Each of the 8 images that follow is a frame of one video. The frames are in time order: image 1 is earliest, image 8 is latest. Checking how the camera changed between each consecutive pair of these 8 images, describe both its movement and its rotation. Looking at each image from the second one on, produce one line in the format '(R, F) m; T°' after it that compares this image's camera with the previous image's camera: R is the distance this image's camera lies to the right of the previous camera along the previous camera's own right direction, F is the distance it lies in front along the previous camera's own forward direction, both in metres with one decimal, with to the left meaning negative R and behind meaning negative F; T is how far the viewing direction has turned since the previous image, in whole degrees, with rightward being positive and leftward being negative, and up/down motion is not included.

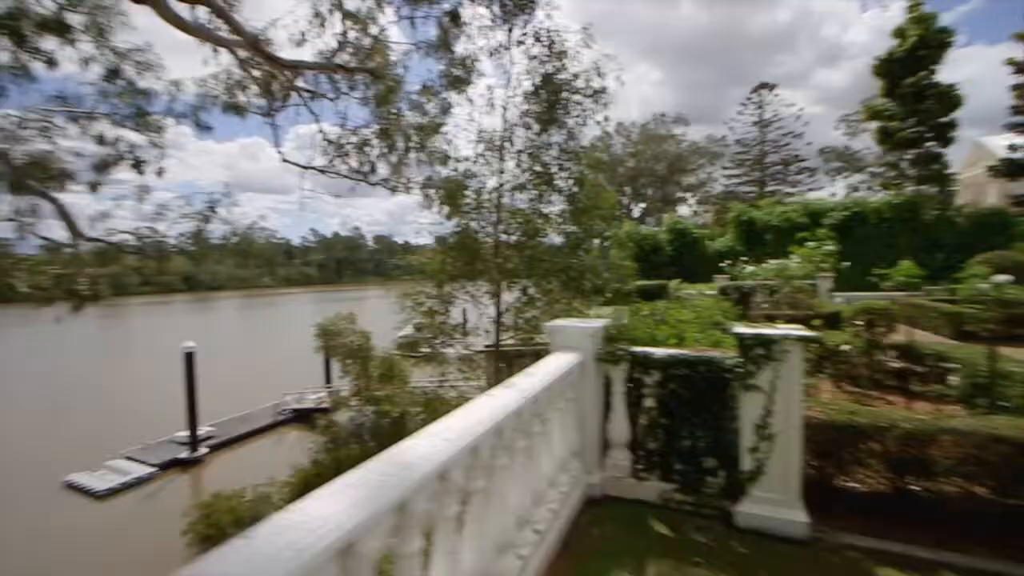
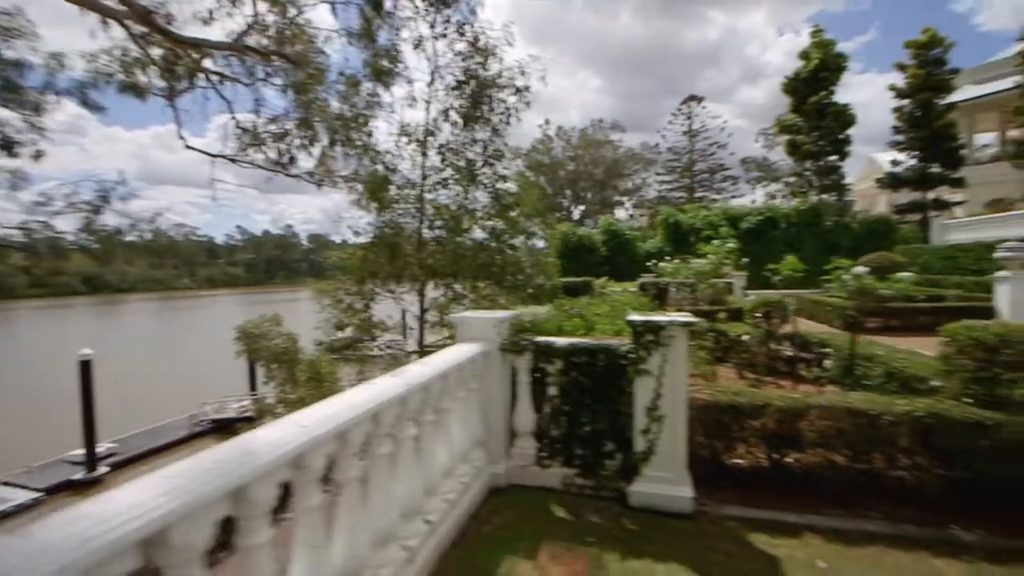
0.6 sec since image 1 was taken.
(+0.3, 0.0) m; +7°
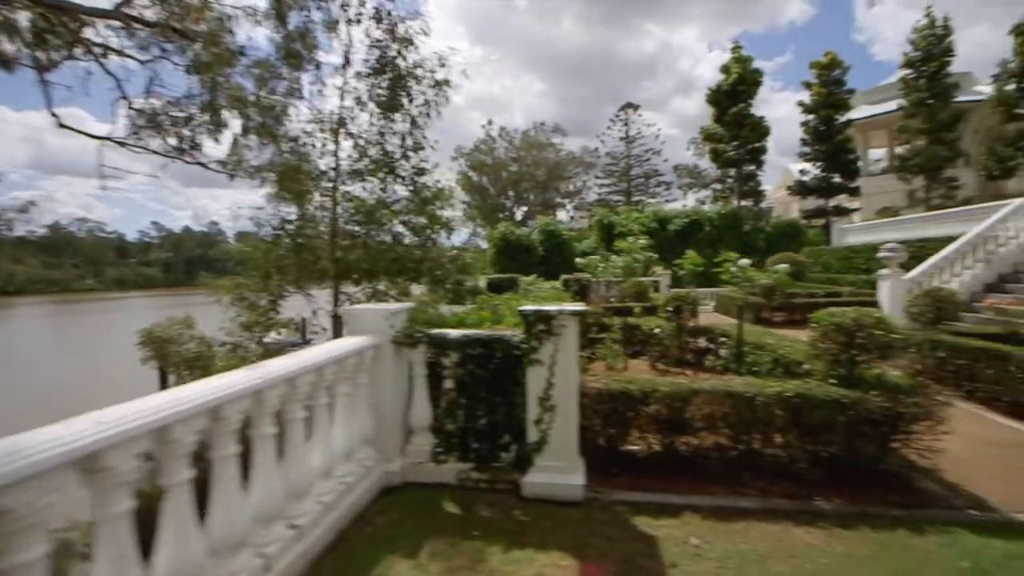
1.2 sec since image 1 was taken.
(+0.4, +0.1) m; +7°
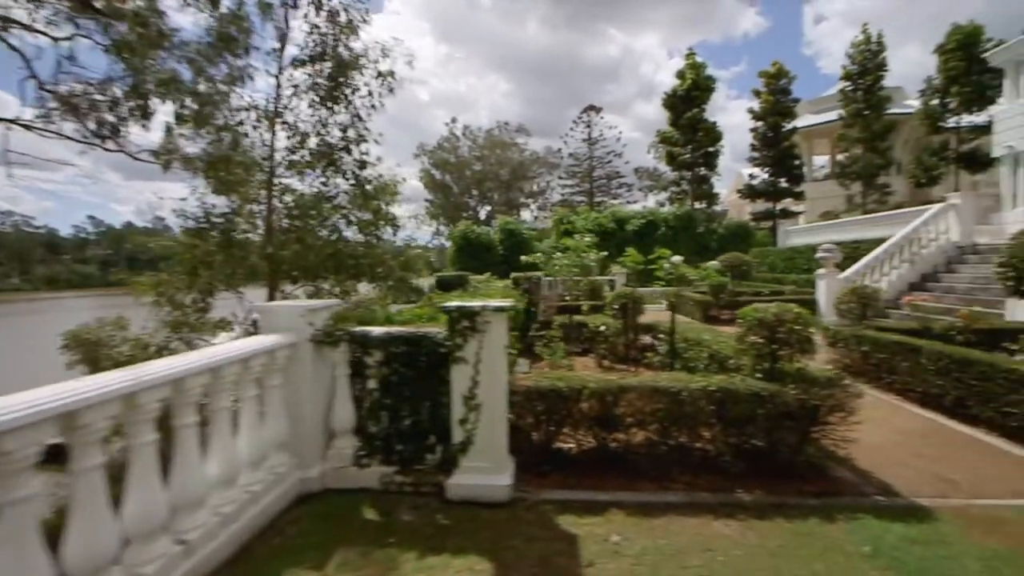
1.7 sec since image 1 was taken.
(+0.3, +0.1) m; +4°
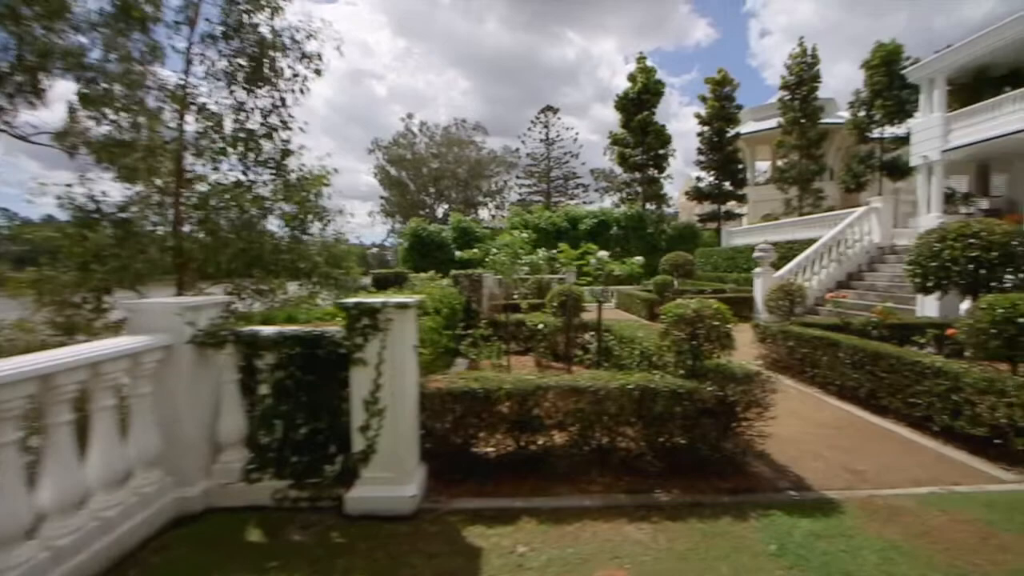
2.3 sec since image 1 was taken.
(+0.4, +0.2) m; +5°
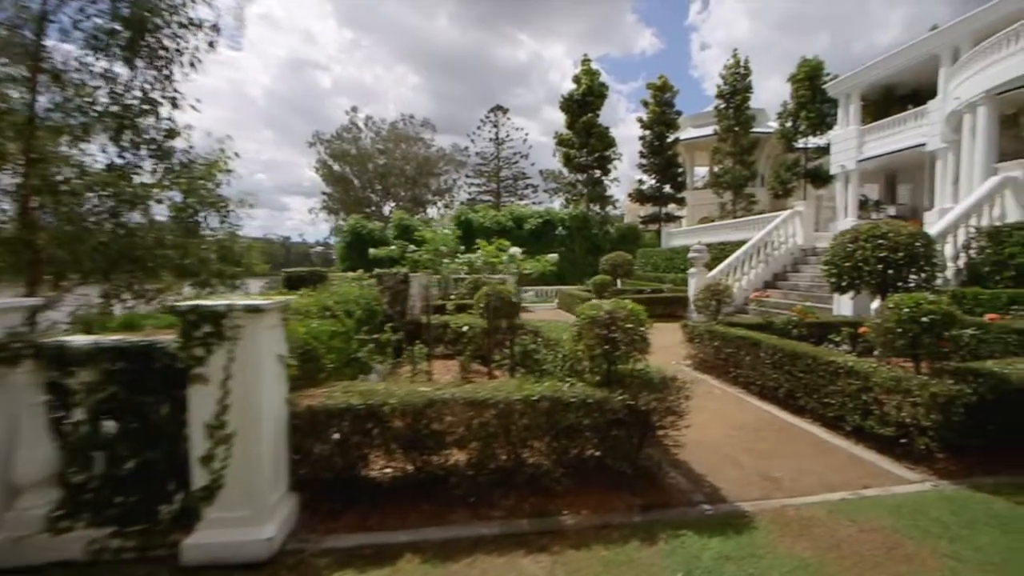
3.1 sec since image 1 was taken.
(+0.4, +0.4) m; +6°
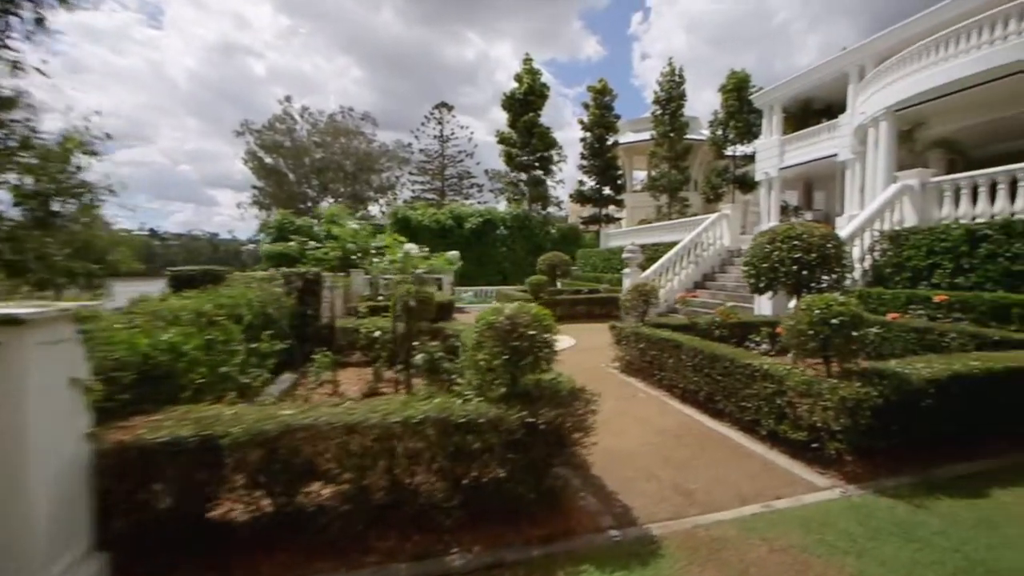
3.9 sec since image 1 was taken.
(+0.4, +0.4) m; +7°
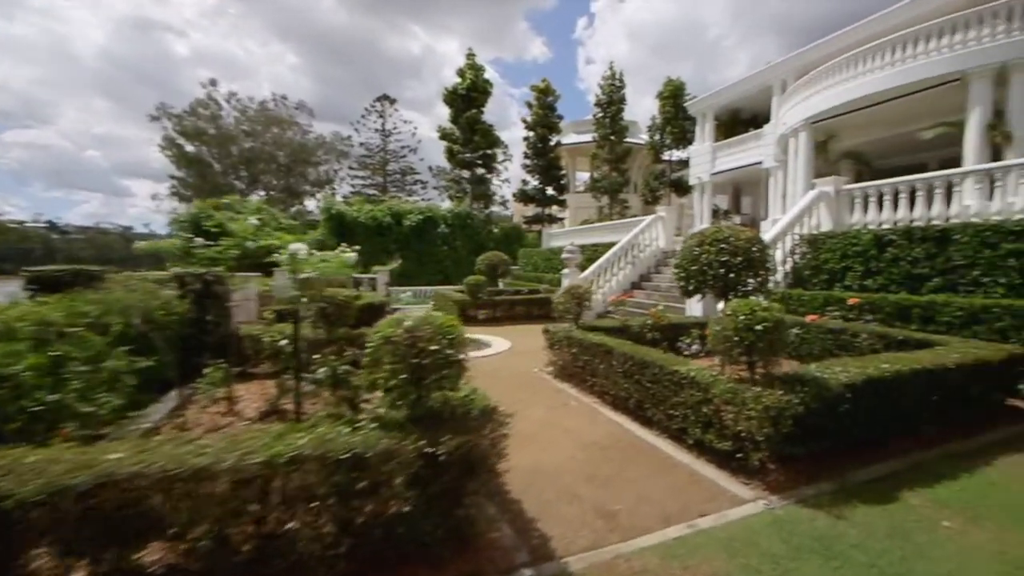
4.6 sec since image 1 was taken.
(+0.3, +0.3) m; +7°
